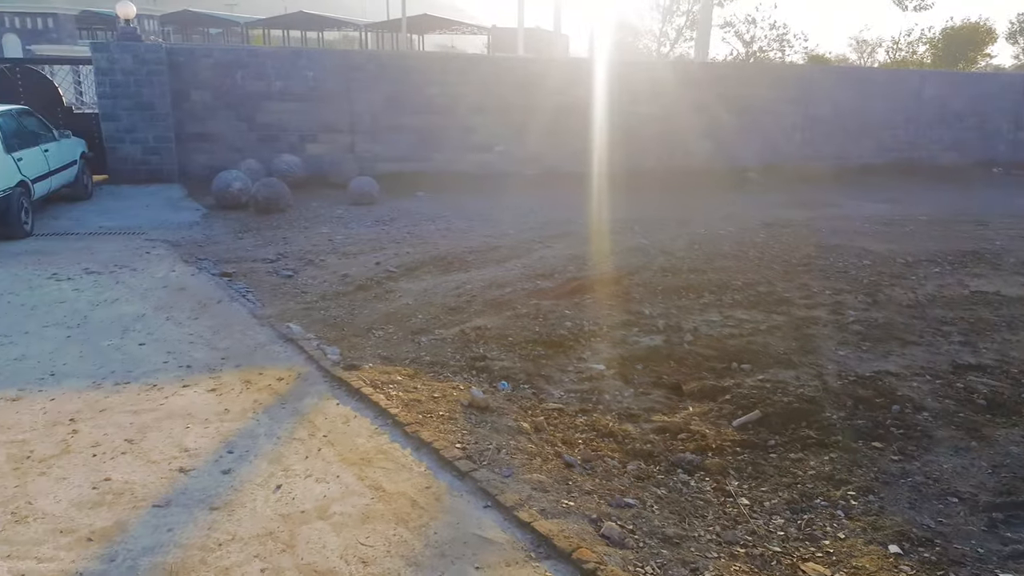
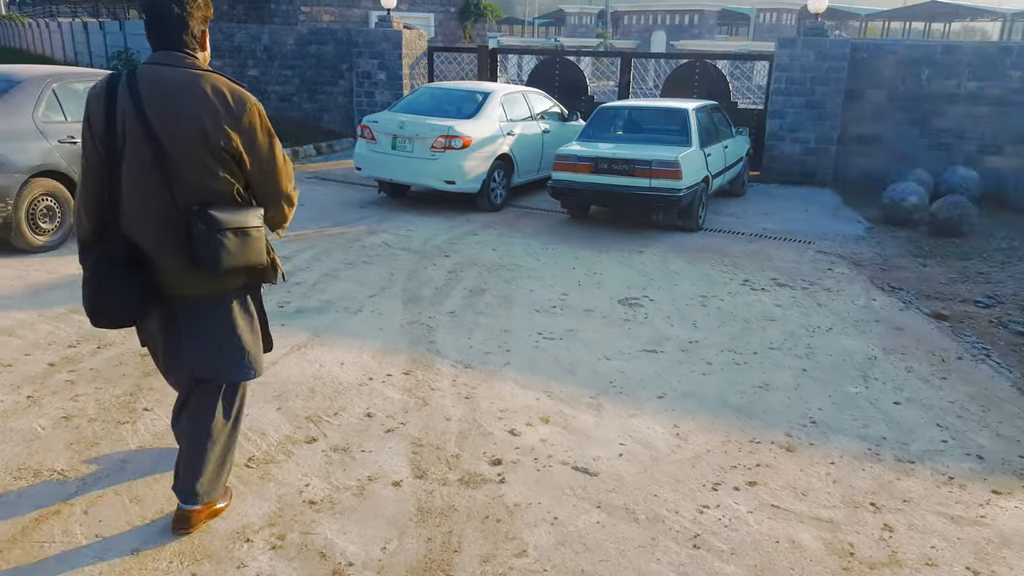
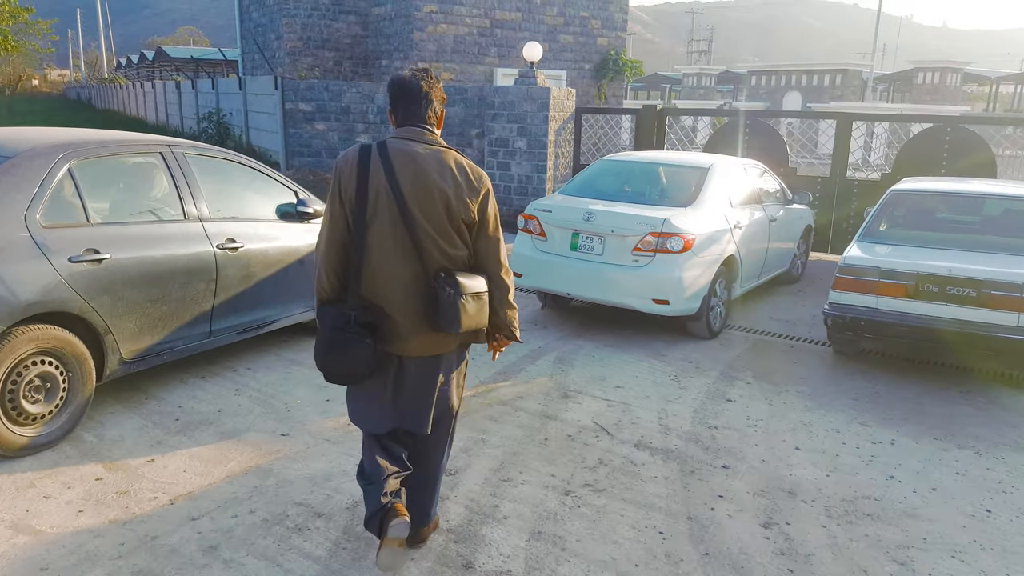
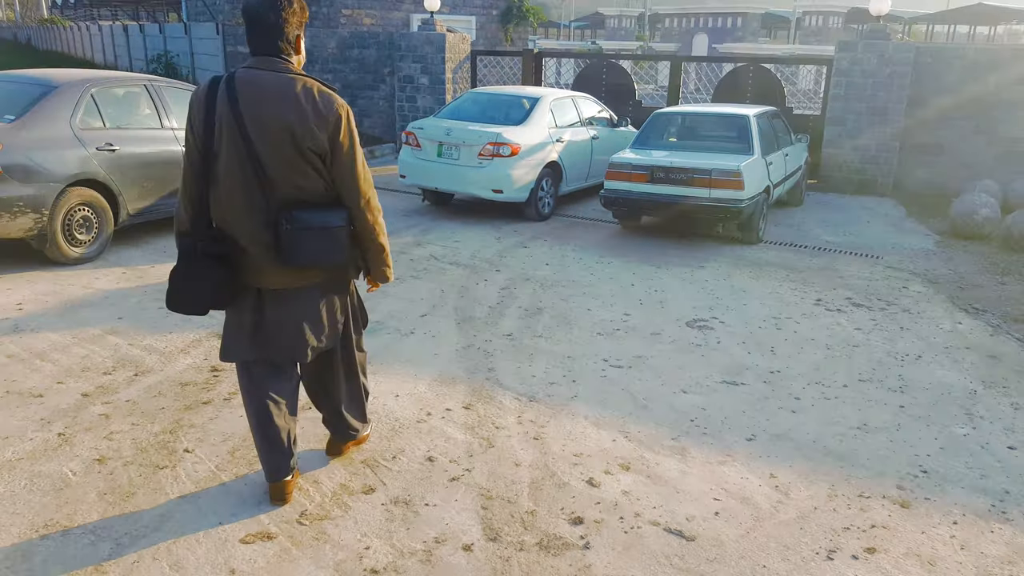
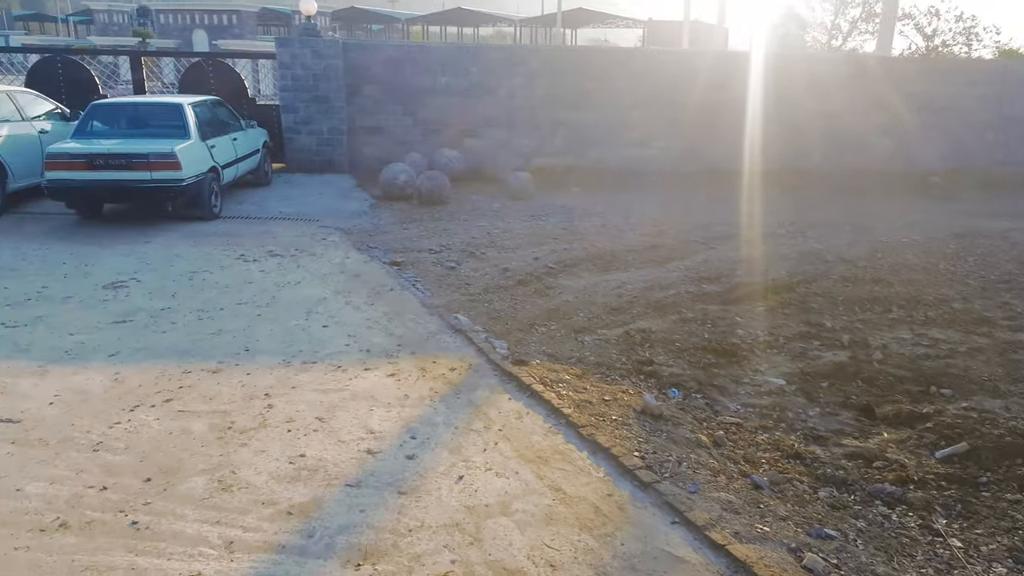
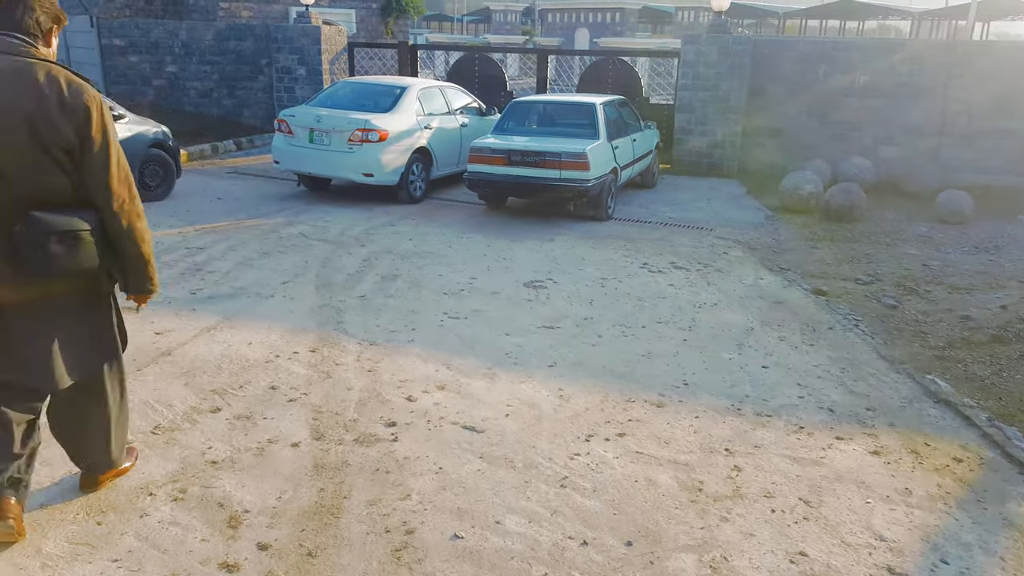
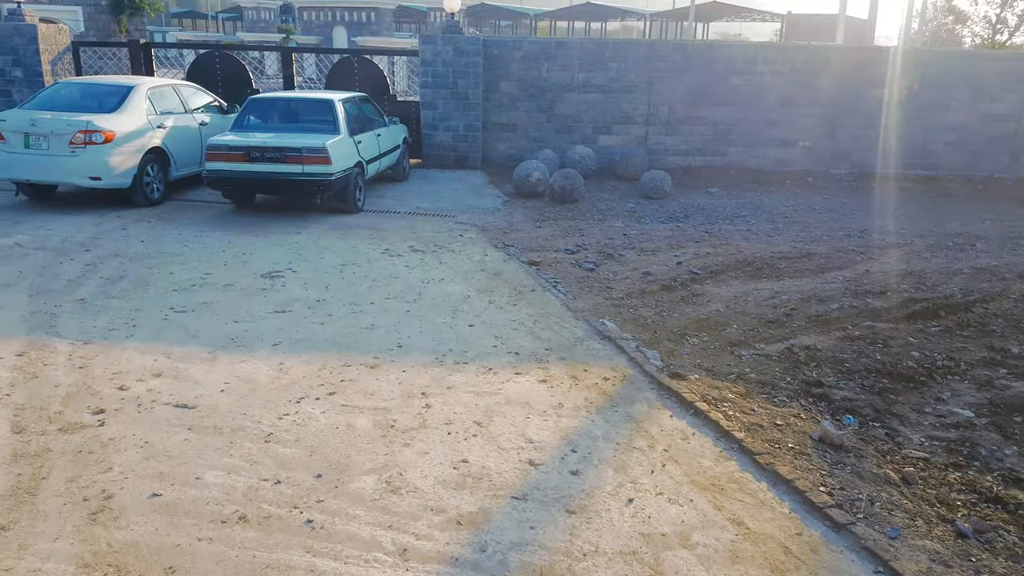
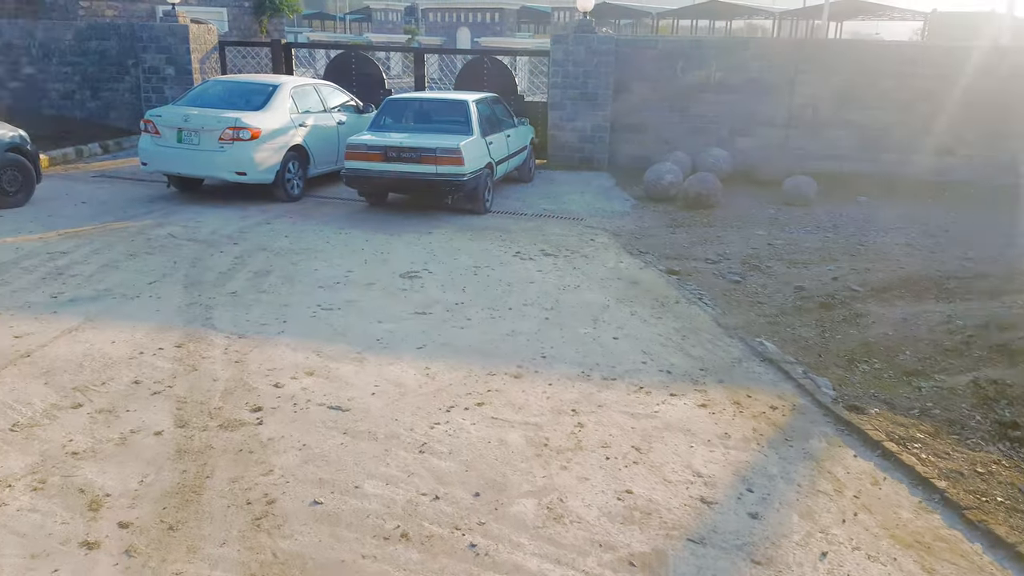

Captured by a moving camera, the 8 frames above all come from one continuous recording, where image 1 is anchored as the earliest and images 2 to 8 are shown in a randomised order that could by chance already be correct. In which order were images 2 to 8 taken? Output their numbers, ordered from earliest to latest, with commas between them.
5, 7, 8, 6, 2, 4, 3
